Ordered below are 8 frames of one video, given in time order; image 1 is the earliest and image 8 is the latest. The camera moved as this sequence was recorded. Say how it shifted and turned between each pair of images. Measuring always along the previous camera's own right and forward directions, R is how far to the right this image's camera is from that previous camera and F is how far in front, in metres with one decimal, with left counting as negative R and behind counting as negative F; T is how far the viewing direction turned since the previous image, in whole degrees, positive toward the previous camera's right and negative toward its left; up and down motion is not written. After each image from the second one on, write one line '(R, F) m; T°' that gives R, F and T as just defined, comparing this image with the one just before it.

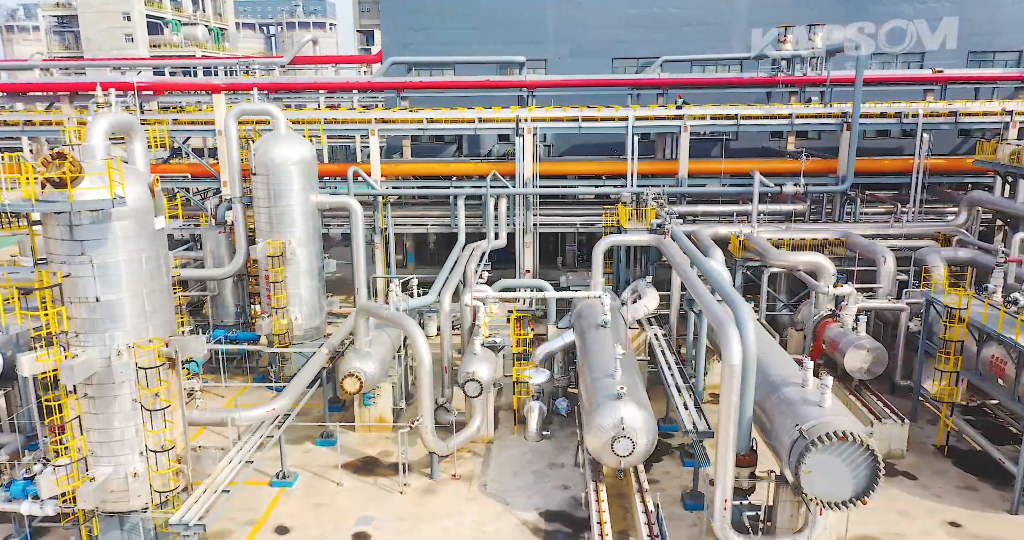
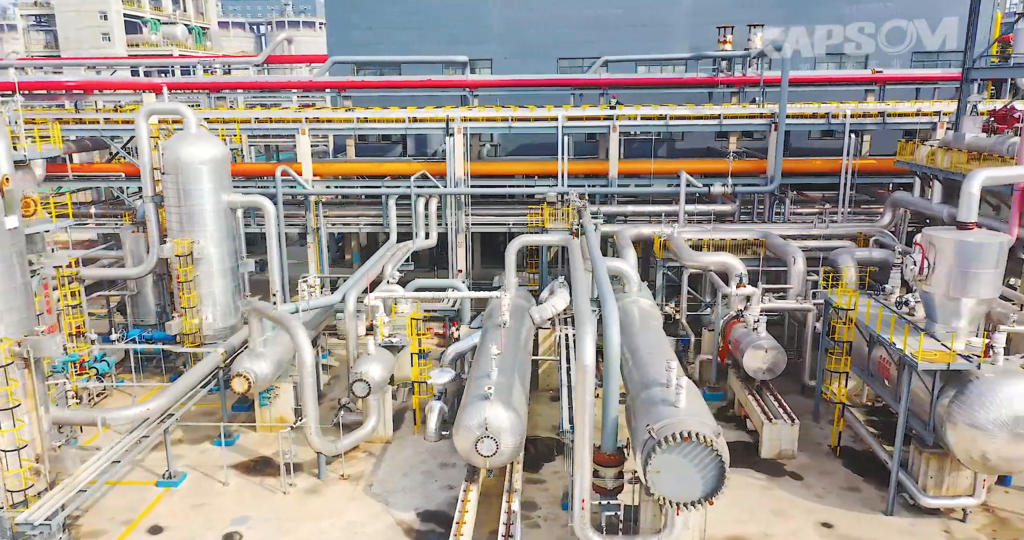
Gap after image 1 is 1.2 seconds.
(+2.6, 0.0) m; 0°
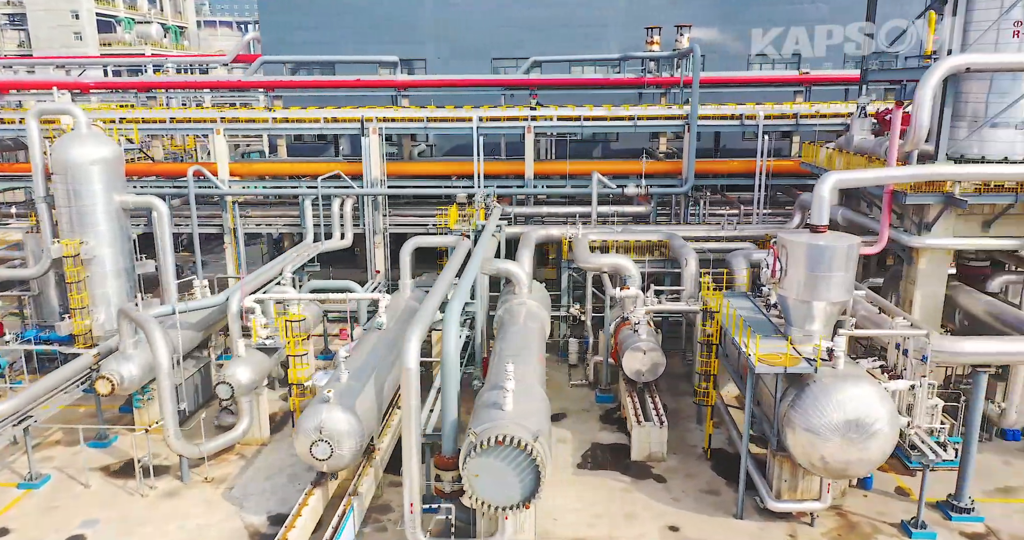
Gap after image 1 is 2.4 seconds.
(+3.2, +0.1) m; 0°
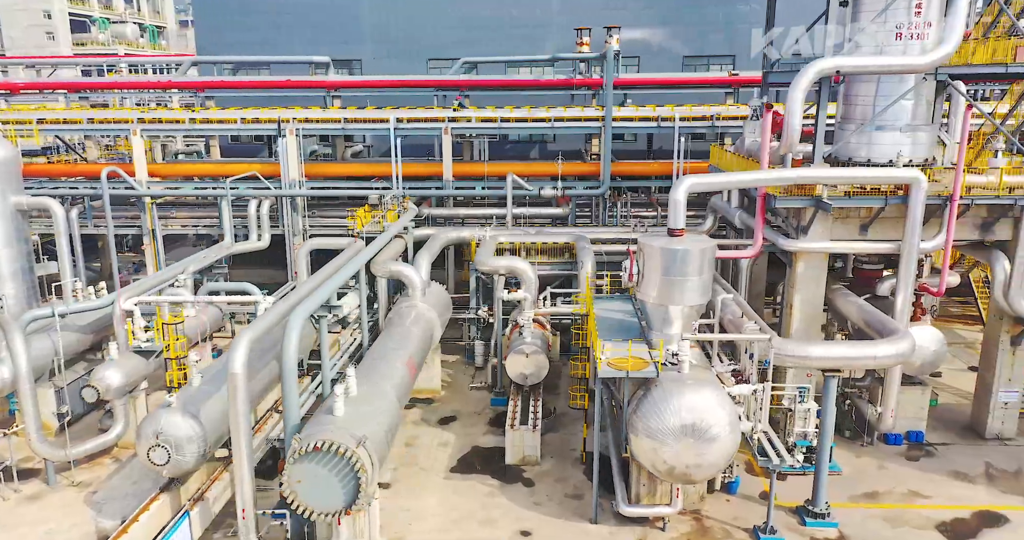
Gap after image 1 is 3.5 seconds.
(+3.0, +0.1) m; 0°
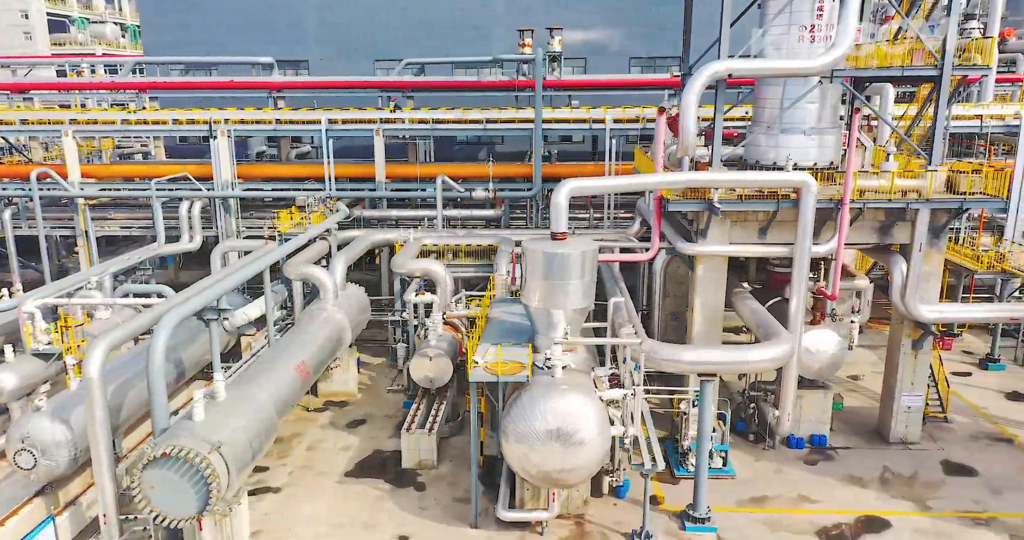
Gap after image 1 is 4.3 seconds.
(+2.5, +0.1) m; 0°
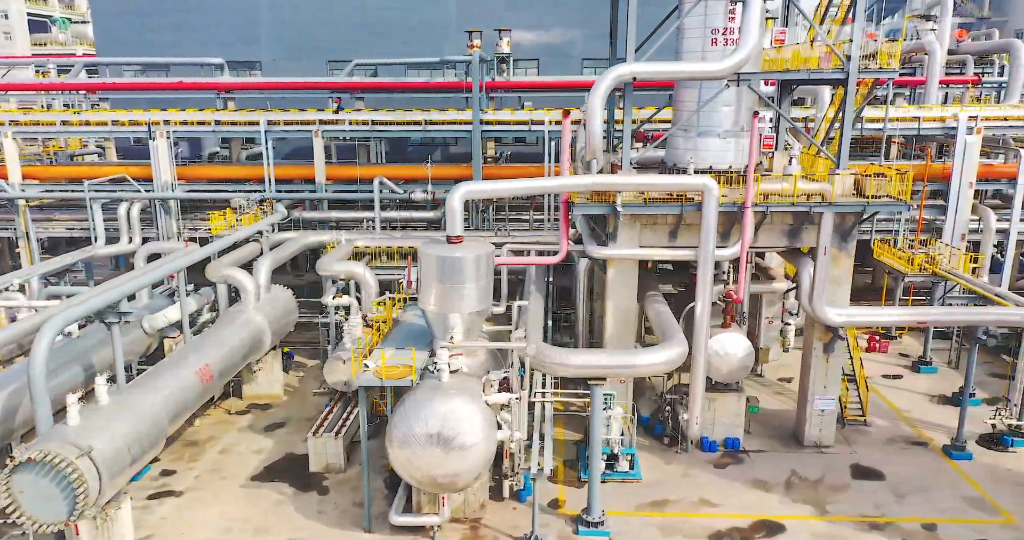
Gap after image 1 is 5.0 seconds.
(+2.2, 0.0) m; 0°
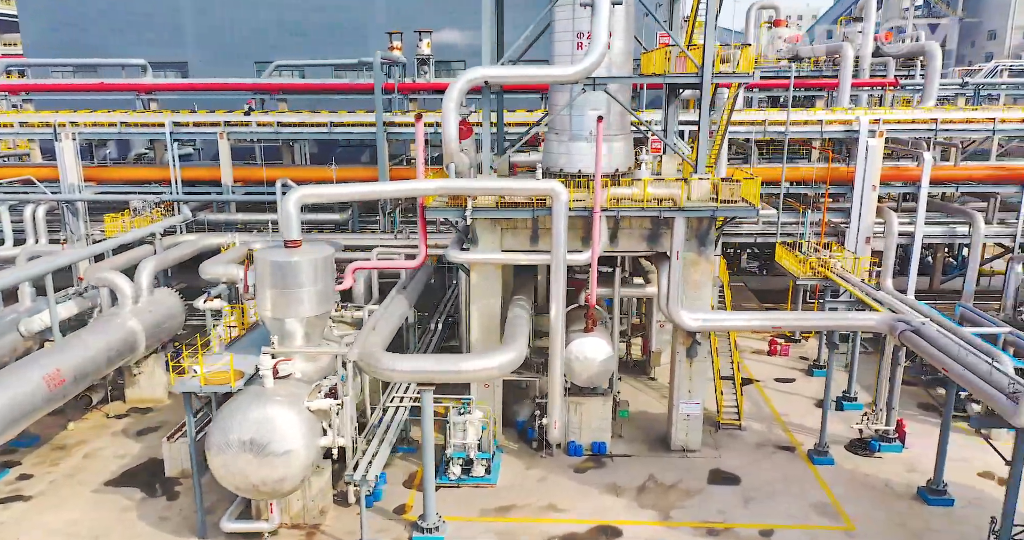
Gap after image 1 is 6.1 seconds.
(+3.4, 0.0) m; 0°
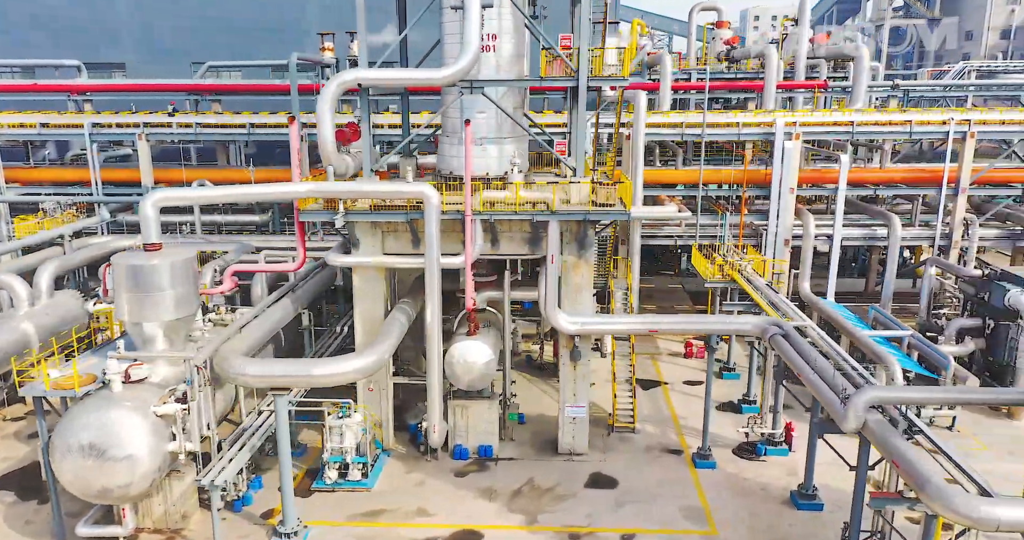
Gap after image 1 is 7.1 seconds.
(+2.9, 0.0) m; 0°
